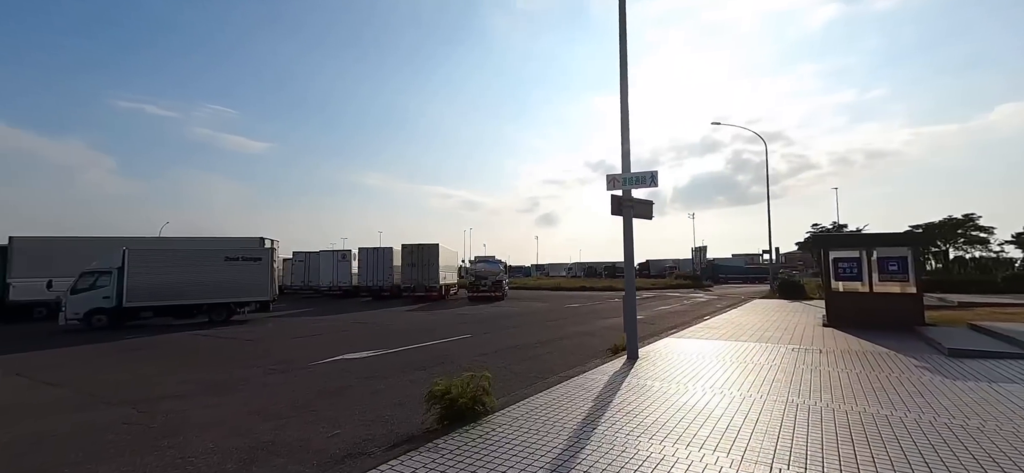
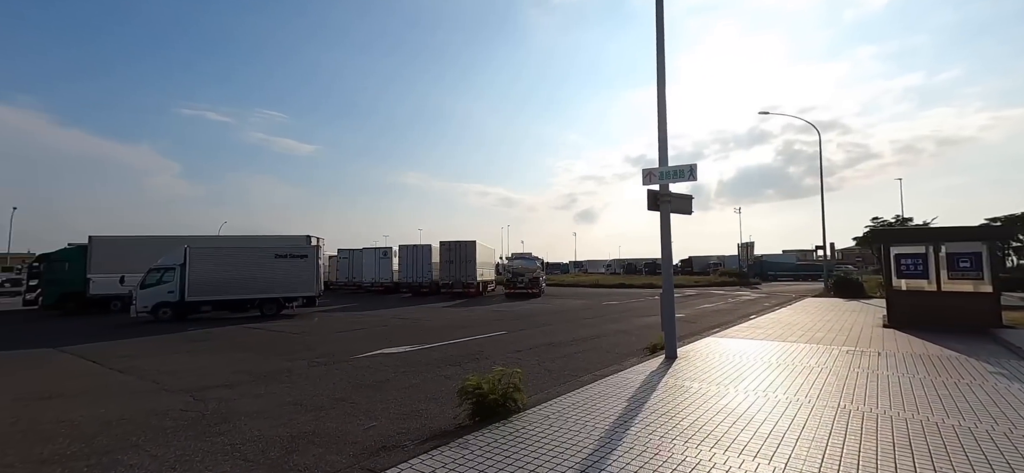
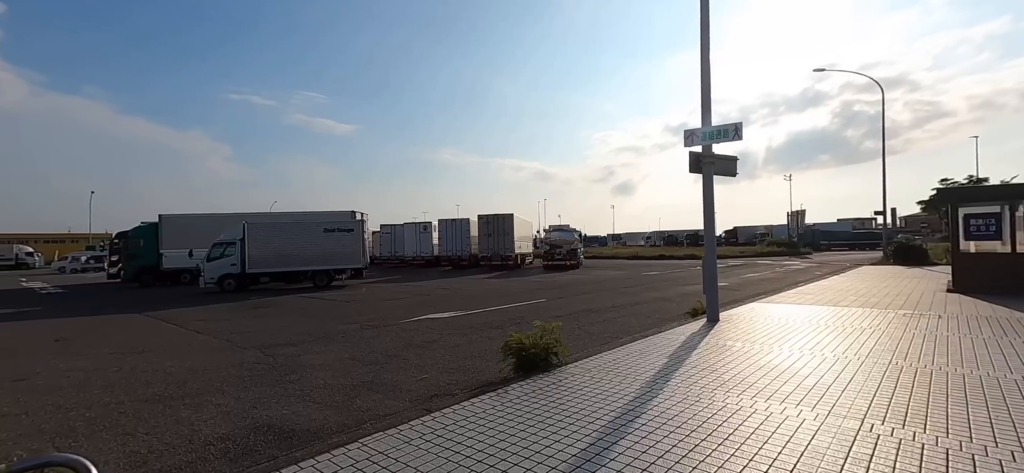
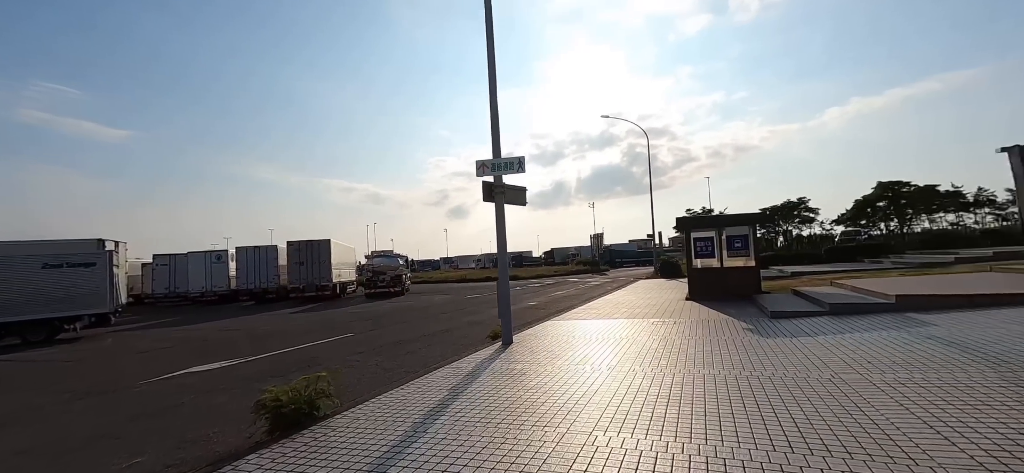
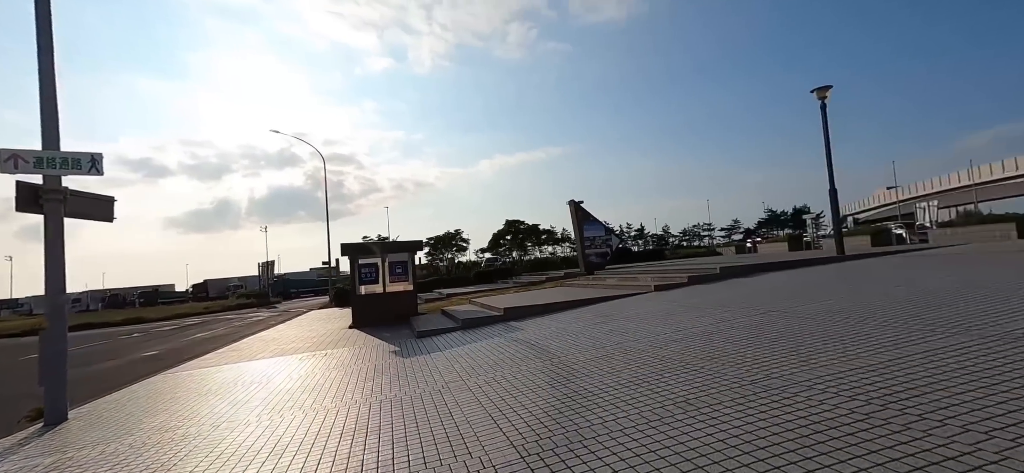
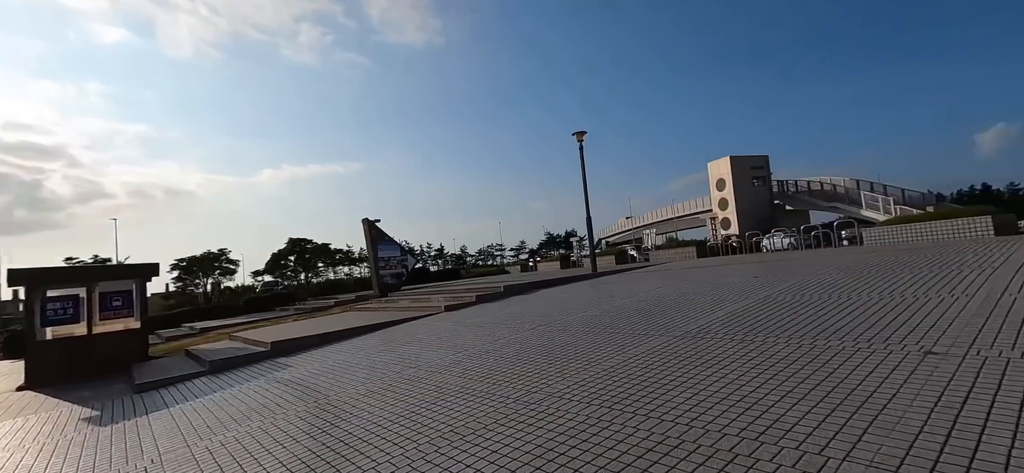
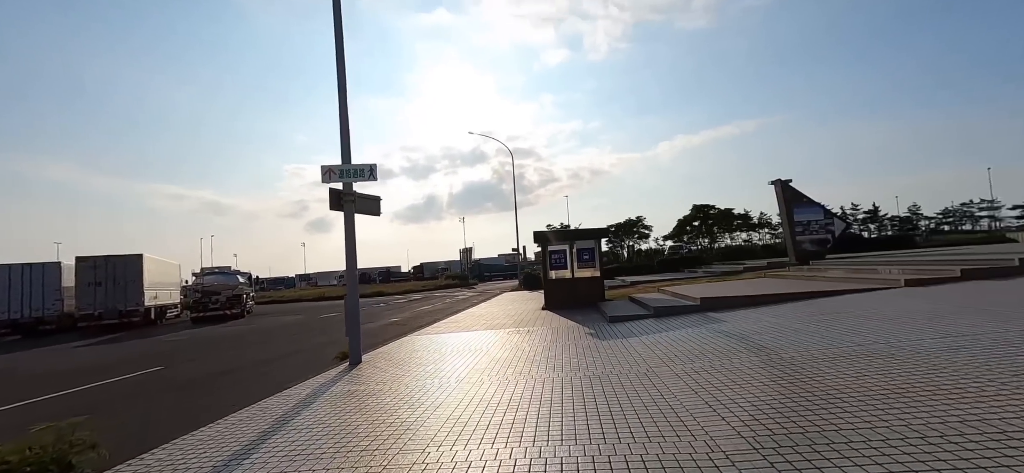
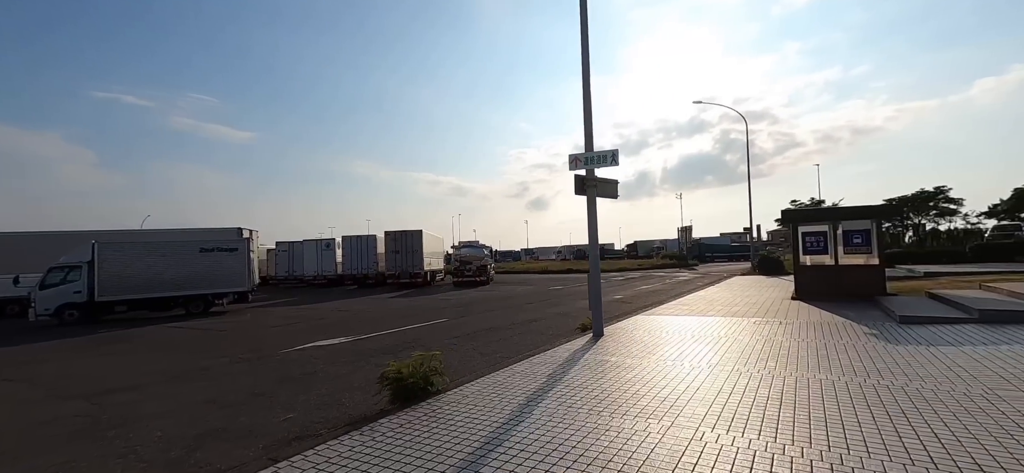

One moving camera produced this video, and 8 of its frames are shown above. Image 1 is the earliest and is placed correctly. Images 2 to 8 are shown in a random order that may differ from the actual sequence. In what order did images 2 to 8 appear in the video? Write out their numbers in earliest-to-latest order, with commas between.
2, 3, 8, 4, 7, 5, 6
